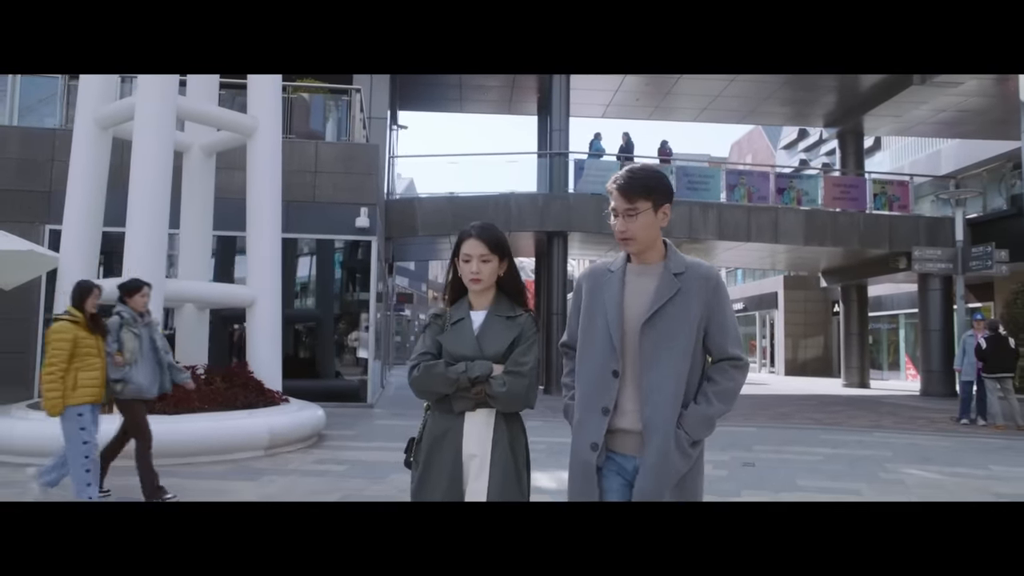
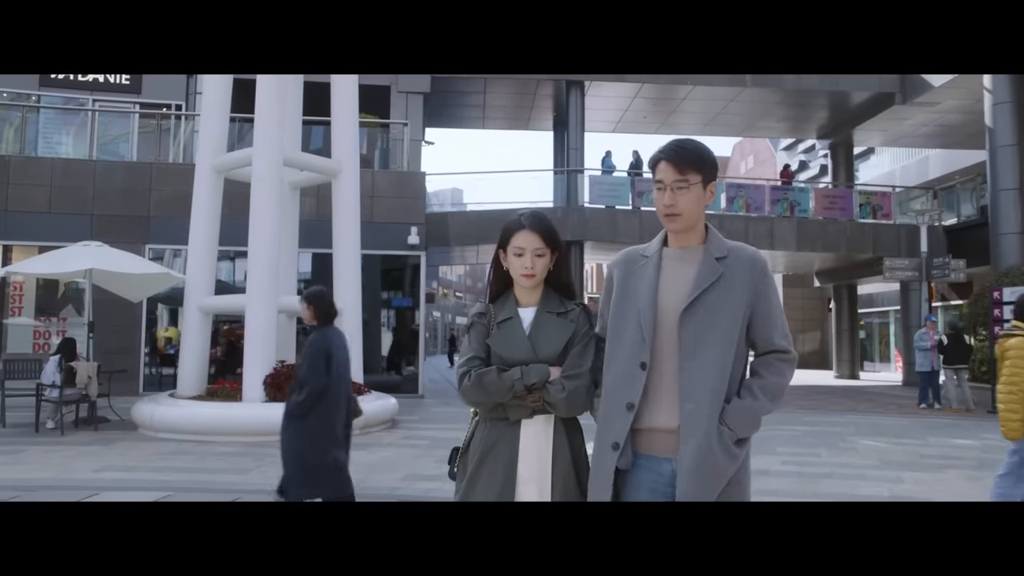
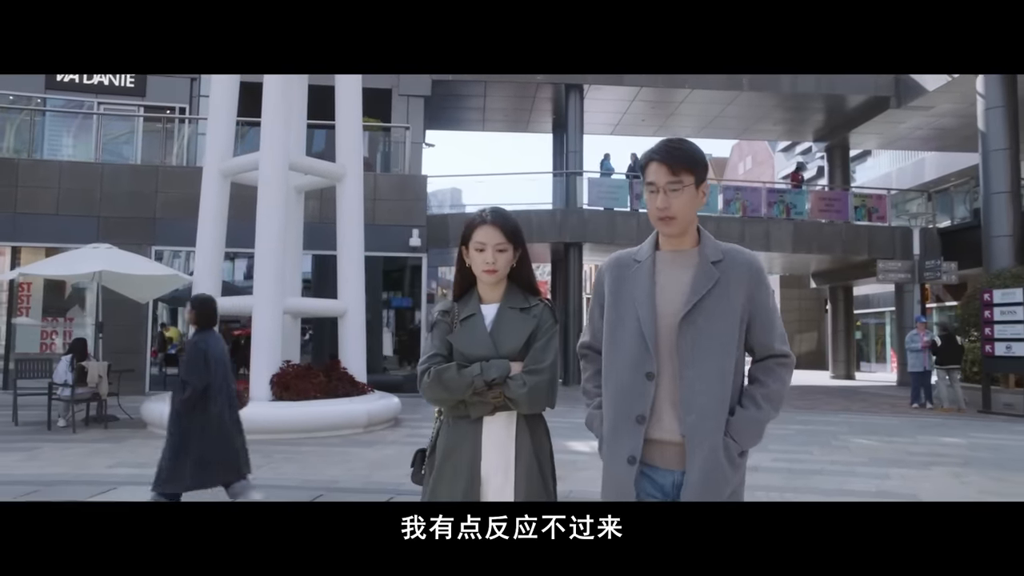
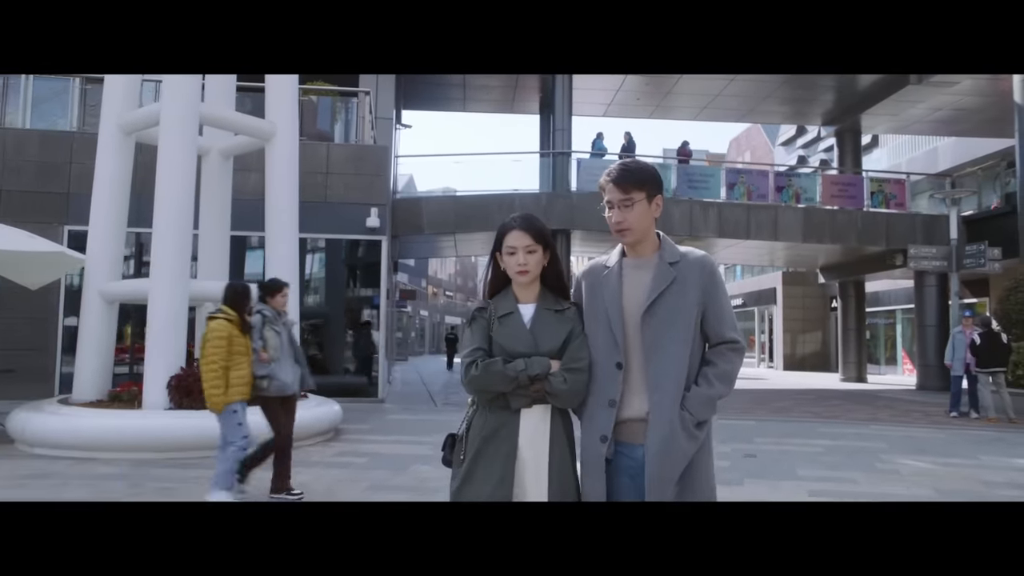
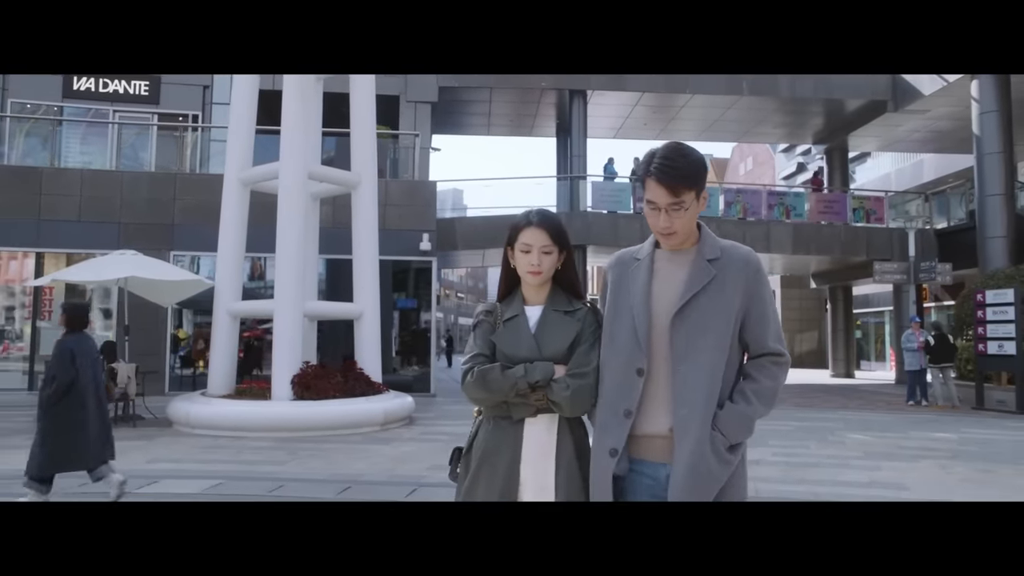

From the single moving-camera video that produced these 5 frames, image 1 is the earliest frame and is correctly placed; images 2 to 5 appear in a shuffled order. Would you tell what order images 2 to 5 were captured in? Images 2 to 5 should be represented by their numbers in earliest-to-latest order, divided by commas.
4, 2, 3, 5
